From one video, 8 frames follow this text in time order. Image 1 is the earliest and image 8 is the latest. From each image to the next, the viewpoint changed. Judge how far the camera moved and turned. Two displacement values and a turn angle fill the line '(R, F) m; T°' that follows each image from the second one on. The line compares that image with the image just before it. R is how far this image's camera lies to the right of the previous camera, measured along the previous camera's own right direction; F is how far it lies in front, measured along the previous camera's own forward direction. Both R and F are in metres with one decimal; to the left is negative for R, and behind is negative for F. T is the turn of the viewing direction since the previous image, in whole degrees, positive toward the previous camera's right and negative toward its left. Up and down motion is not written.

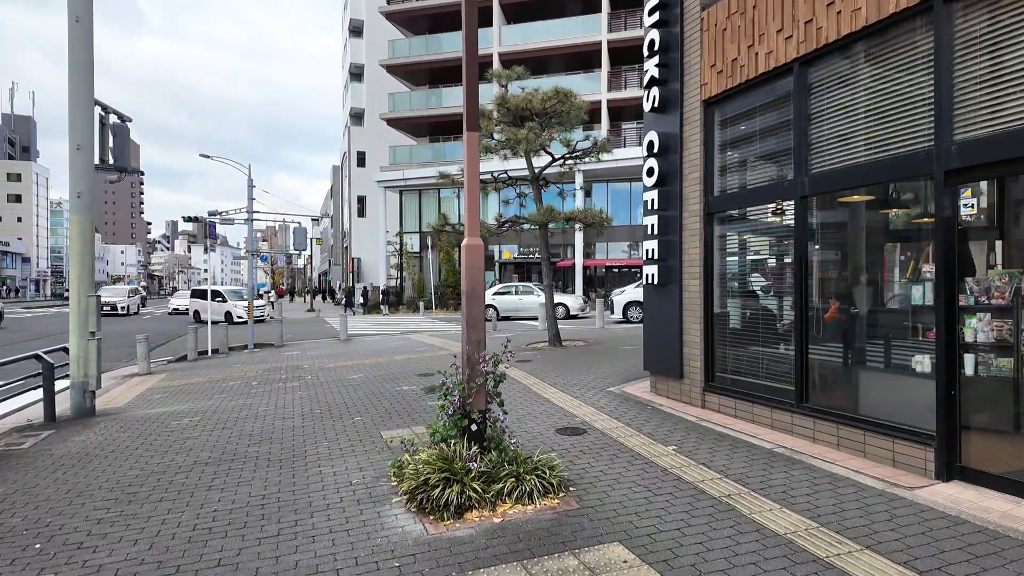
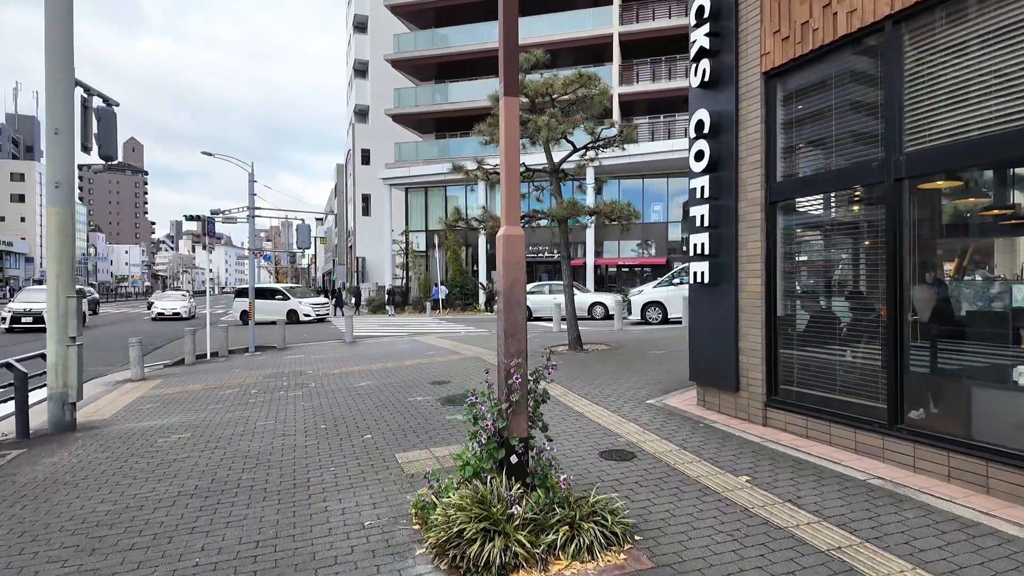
(-0.3, +0.9) m; 0°
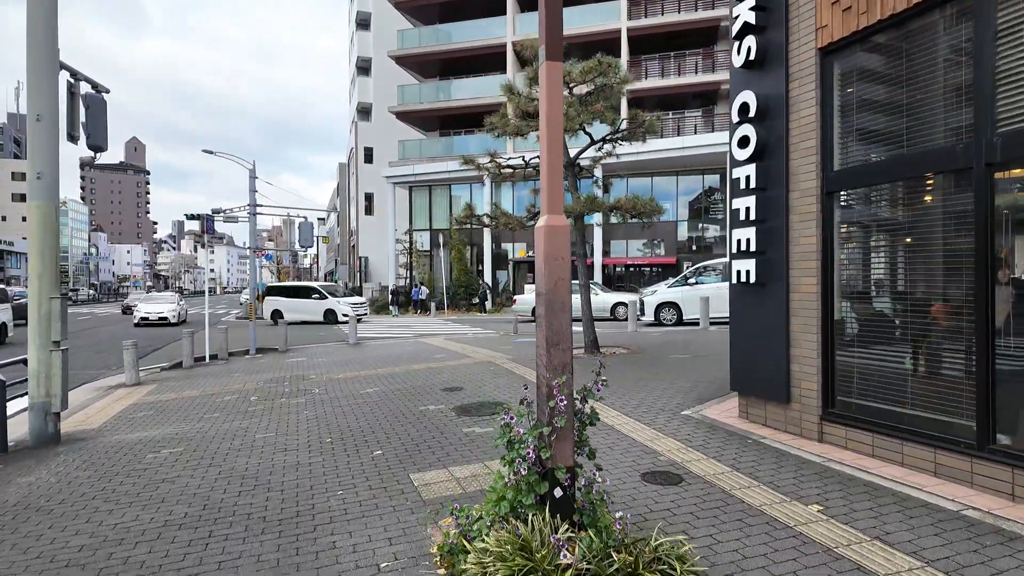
(-0.2, +0.6) m; 0°
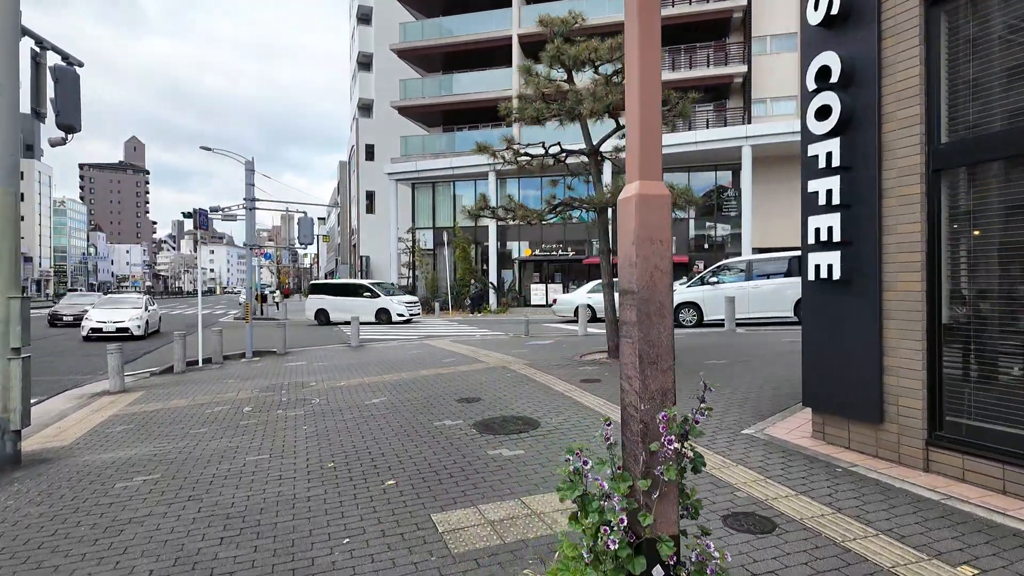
(-0.3, +0.9) m; 0°
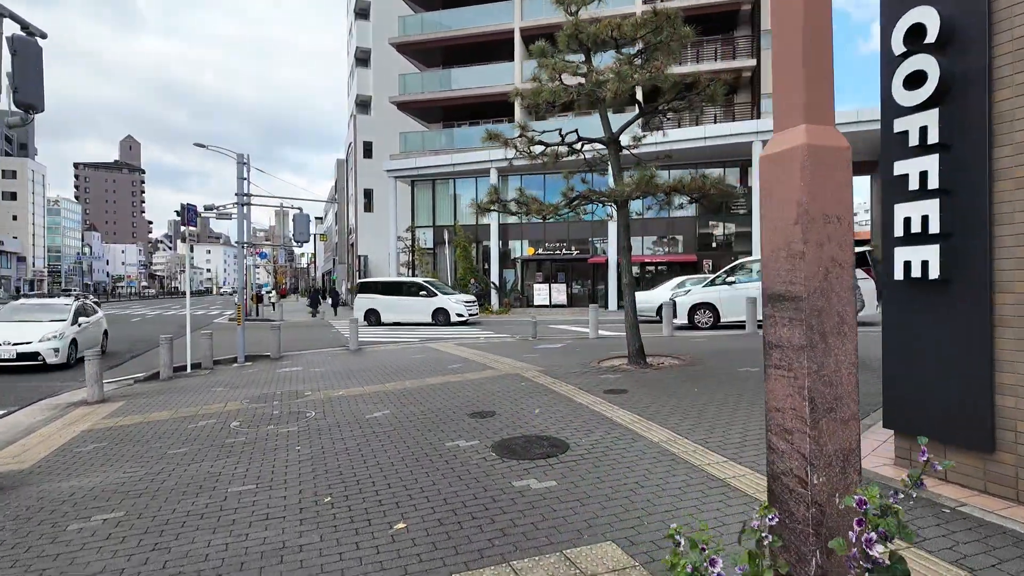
(-0.3, +0.8) m; 0°
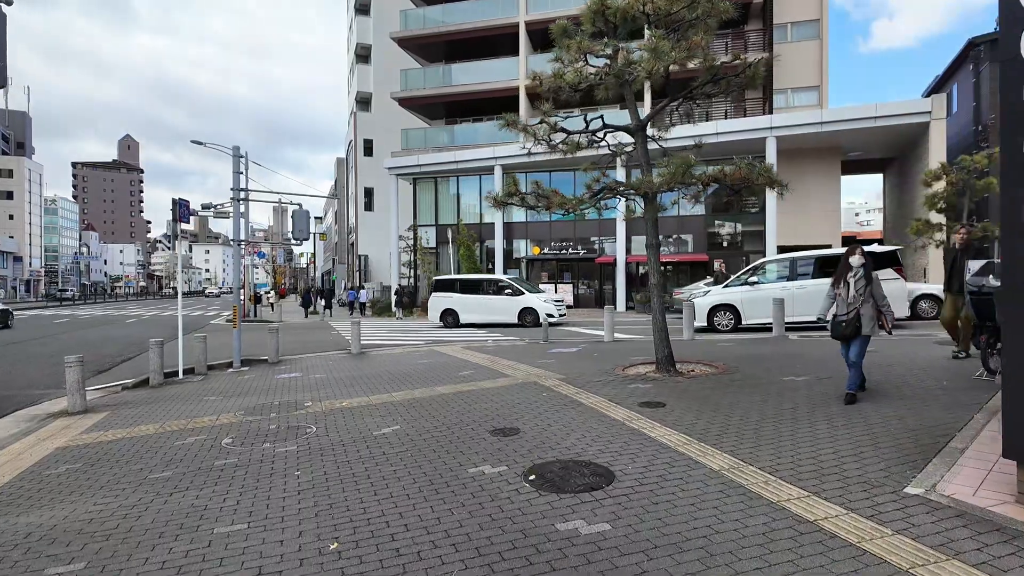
(-0.3, +0.8) m; 0°
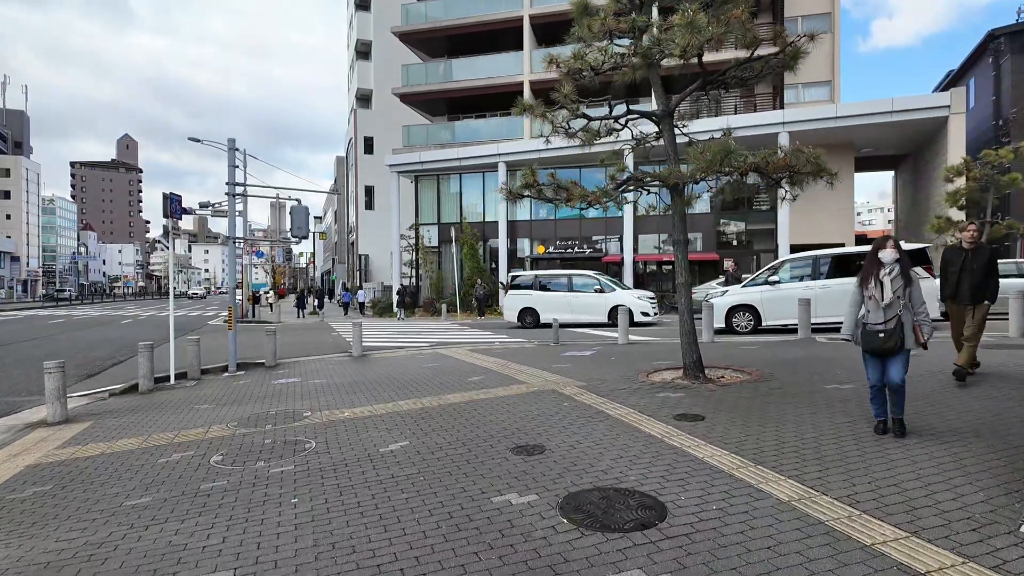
(-0.2, +0.7) m; 0°
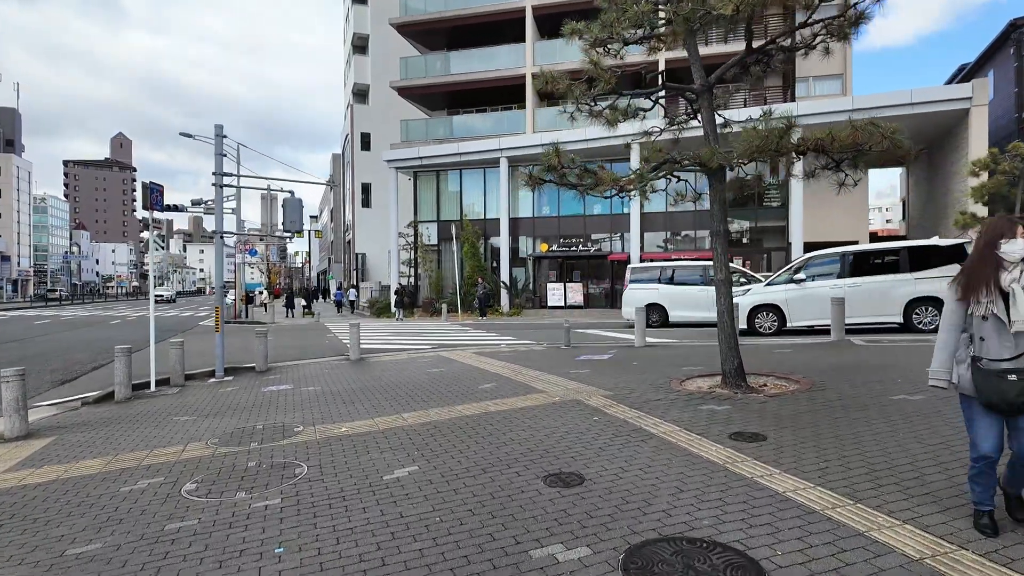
(-0.3, +0.9) m; 0°
